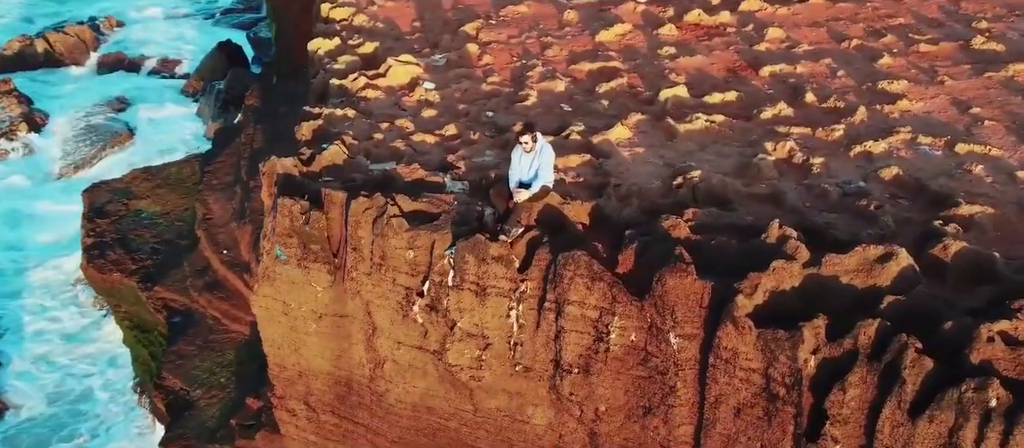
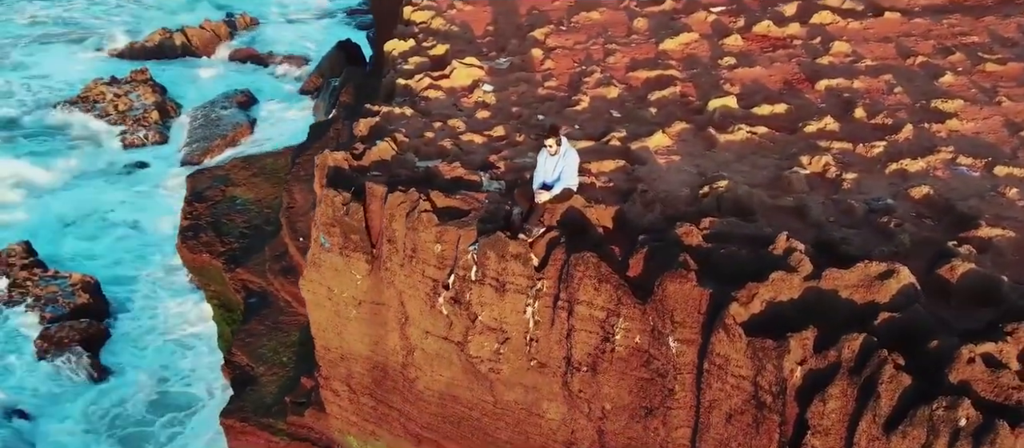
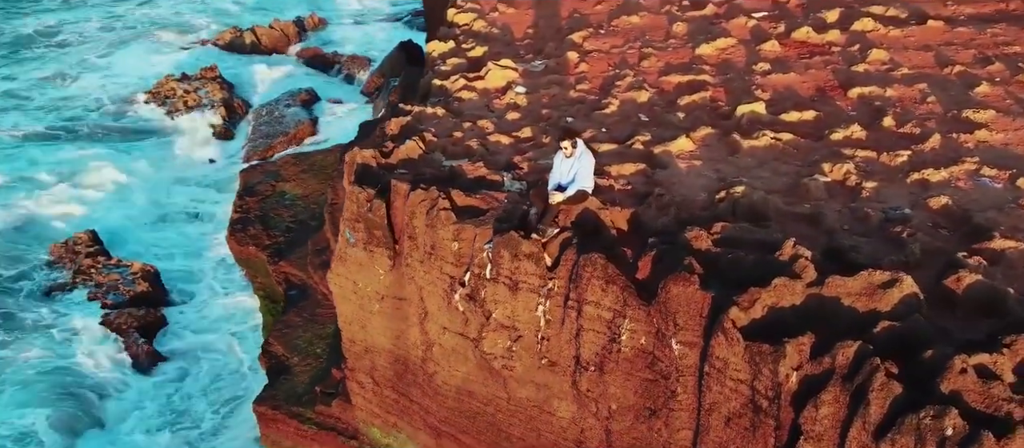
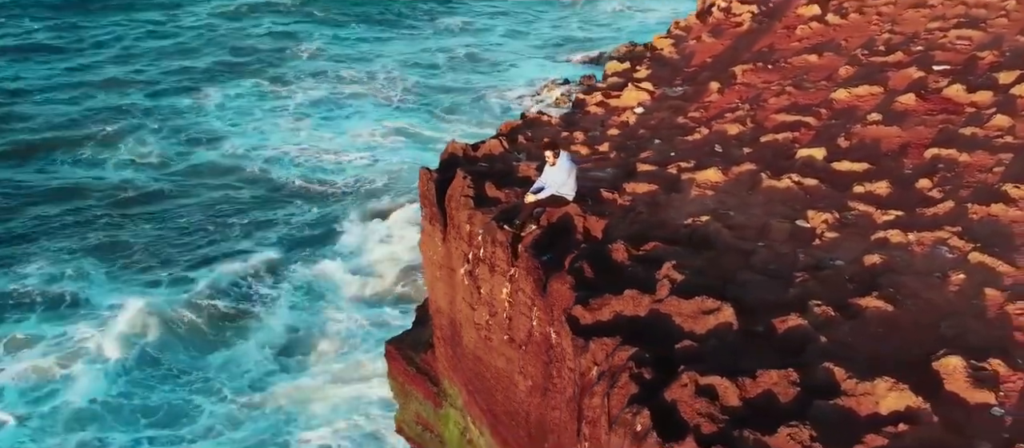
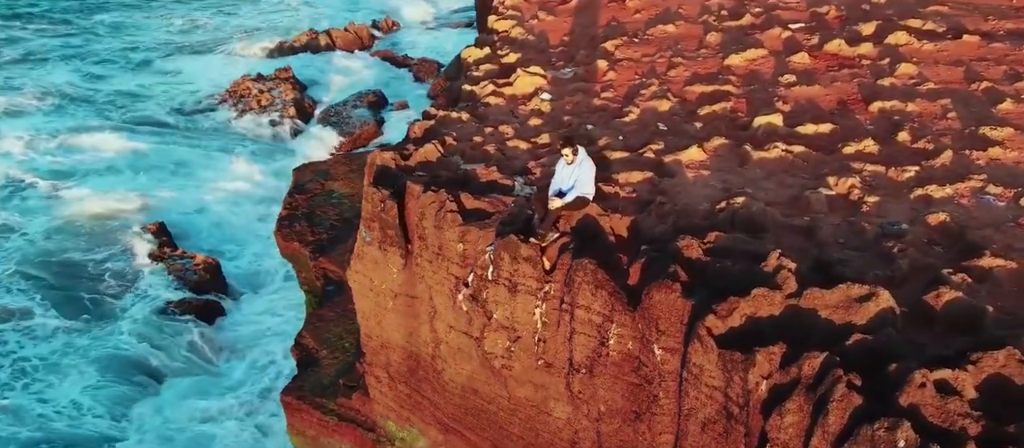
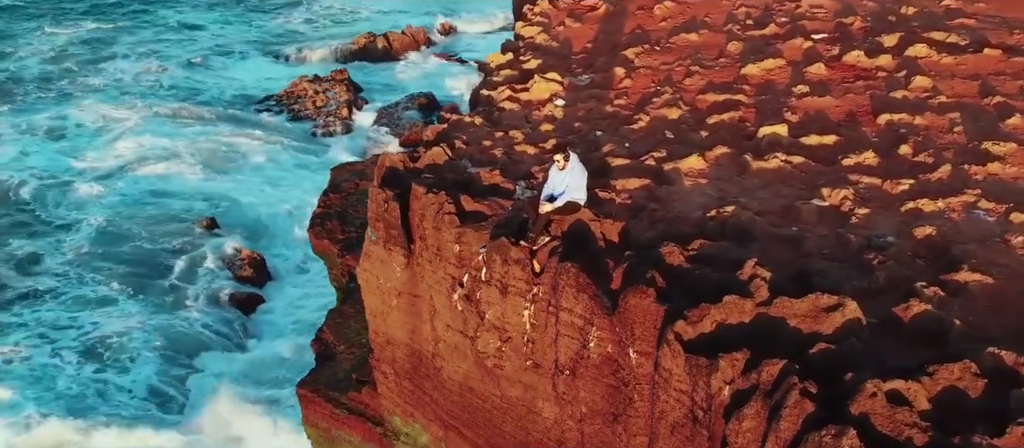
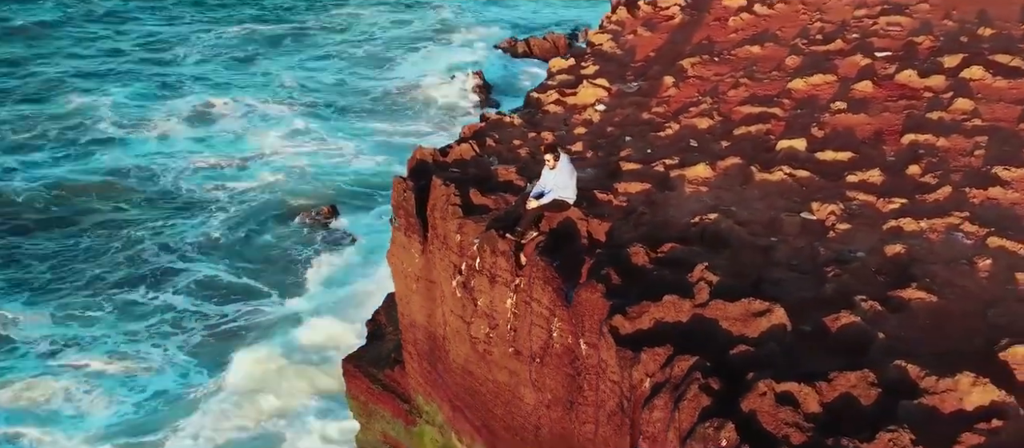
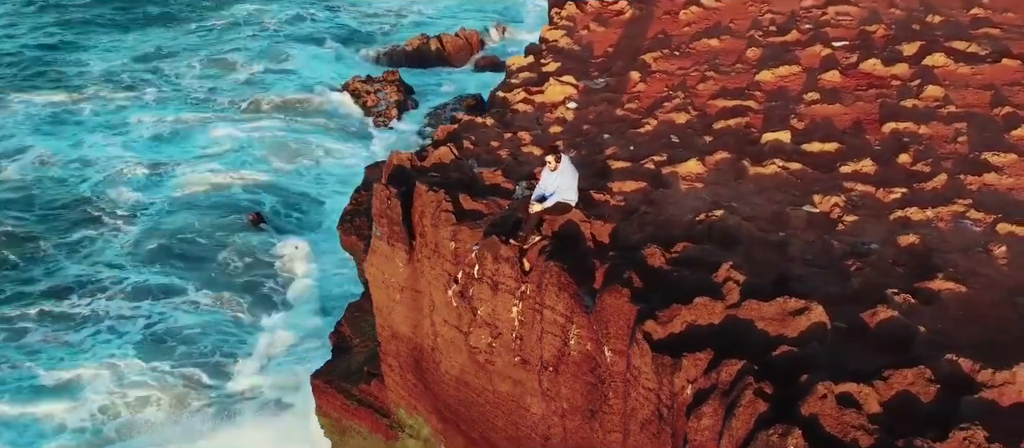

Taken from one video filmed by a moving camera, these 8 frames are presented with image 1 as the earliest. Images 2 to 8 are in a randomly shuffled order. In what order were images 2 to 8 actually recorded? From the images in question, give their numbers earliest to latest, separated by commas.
2, 3, 5, 6, 8, 7, 4
